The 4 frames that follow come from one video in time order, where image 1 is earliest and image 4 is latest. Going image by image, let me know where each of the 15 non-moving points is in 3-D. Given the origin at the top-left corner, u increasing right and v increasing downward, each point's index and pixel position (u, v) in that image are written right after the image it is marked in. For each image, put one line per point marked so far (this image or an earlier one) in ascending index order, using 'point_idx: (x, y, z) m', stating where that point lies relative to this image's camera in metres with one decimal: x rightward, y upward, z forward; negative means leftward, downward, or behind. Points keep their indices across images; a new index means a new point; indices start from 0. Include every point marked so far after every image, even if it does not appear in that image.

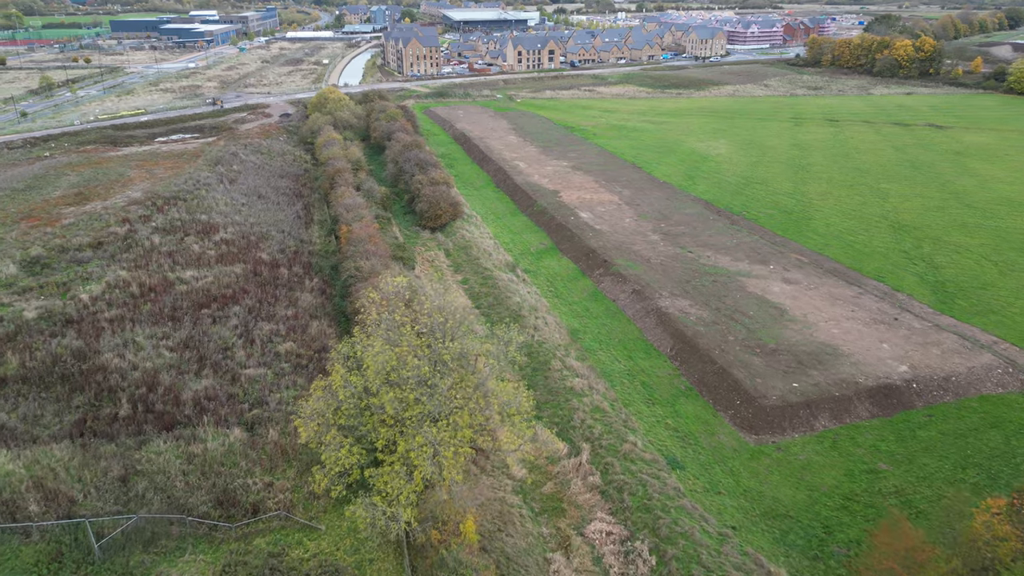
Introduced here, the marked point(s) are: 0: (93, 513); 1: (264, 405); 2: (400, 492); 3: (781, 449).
0: (-9.2, -4.9, +15.6) m
1: (-7.1, -3.3, +19.9) m
2: (-2.4, -4.4, +15.0) m
3: (+7.6, -4.6, +19.9) m
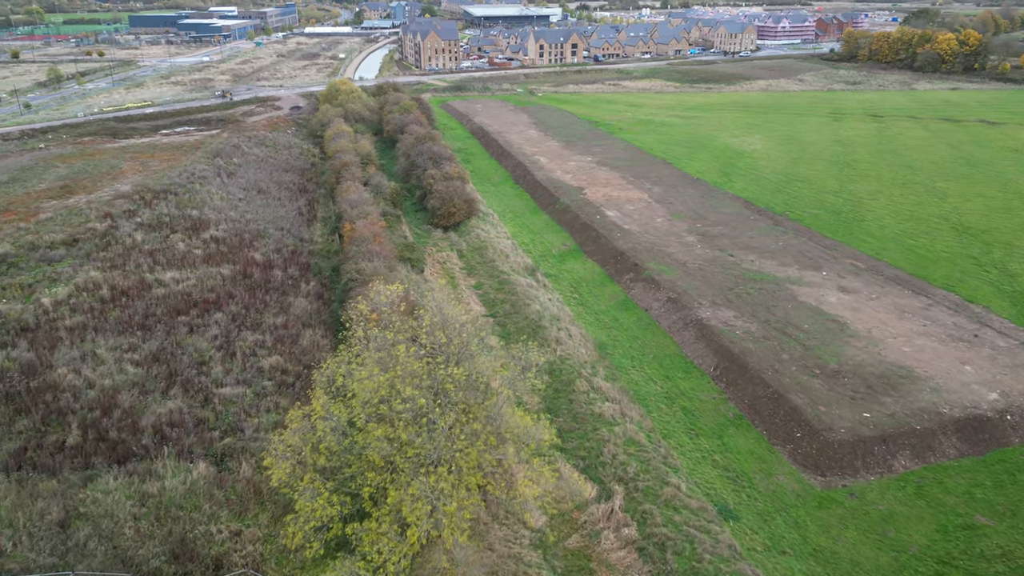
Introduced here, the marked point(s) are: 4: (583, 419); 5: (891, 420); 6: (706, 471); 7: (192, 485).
0: (-8.9, -5.1, +12.6) m
1: (-6.6, -3.5, +16.9) m
2: (-2.1, -4.6, +11.9) m
3: (+8.1, -4.9, +16.5) m
4: (+1.9, -3.5, +18.9) m
5: (+10.0, -3.5, +18.5) m
6: (+4.8, -4.5, +17.2) m
7: (-6.9, -4.3, +15.2) m
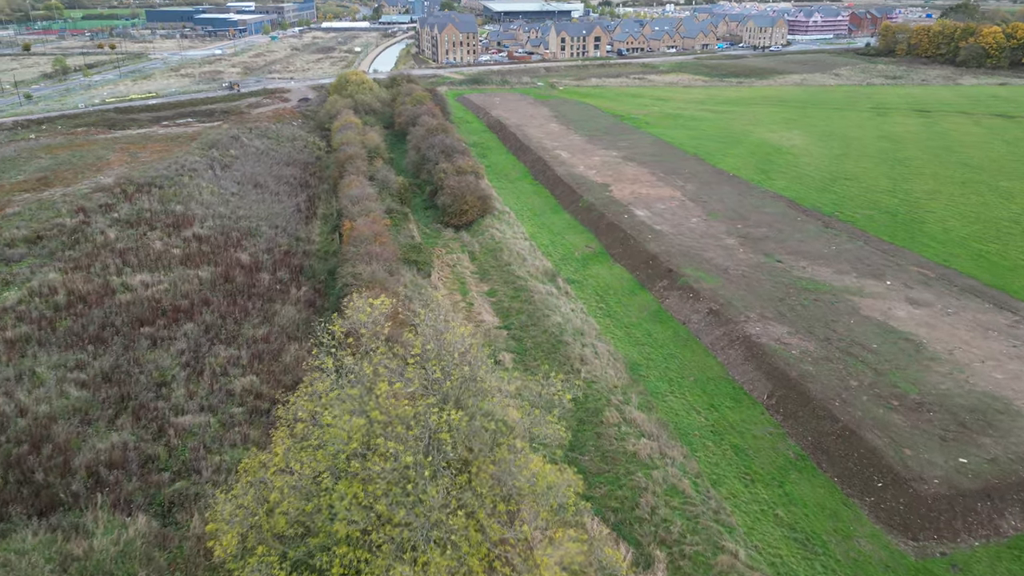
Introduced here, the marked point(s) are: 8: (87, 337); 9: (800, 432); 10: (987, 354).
0: (-8.7, -5.2, +9.6) m
1: (-6.3, -3.7, +13.8) m
2: (-1.9, -4.8, +8.7) m
3: (+8.3, -5.2, +13.0) m
4: (+2.3, -3.8, +15.6) m
5: (+10.4, -3.9, +15.1) m
6: (+5.1, -4.8, +13.9) m
7: (-6.7, -4.5, +12.1) m
8: (-10.6, -1.2, +17.6) m
9: (+6.9, -3.4, +16.9) m
10: (+13.2, -1.8, +19.4) m
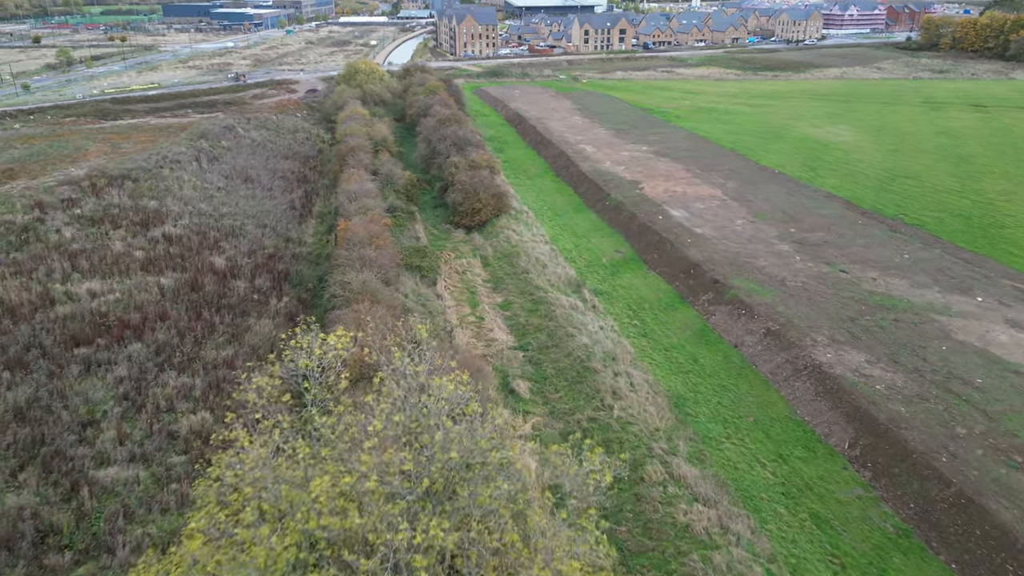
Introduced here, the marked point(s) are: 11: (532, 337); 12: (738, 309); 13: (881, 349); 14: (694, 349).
0: (-8.6, -5.5, +6.3) m
1: (-6.1, -4.0, +10.5) m
2: (-1.9, -5.2, +5.2) m
3: (+8.5, -5.7, +9.3) m
4: (+2.5, -4.2, +12.0) m
5: (+10.6, -4.3, +11.2) m
6: (+5.3, -5.2, +10.2) m
7: (-6.5, -4.7, +8.7) m
8: (-10.3, -1.5, +14.3) m
9: (+7.2, -3.9, +13.1) m
10: (+13.6, -2.3, +15.5) m
11: (+0.5, -1.3, +18.9) m
12: (+6.3, -0.6, +19.6) m
13: (+9.1, -1.5, +17.3) m
14: (+4.8, -1.6, +18.4) m
